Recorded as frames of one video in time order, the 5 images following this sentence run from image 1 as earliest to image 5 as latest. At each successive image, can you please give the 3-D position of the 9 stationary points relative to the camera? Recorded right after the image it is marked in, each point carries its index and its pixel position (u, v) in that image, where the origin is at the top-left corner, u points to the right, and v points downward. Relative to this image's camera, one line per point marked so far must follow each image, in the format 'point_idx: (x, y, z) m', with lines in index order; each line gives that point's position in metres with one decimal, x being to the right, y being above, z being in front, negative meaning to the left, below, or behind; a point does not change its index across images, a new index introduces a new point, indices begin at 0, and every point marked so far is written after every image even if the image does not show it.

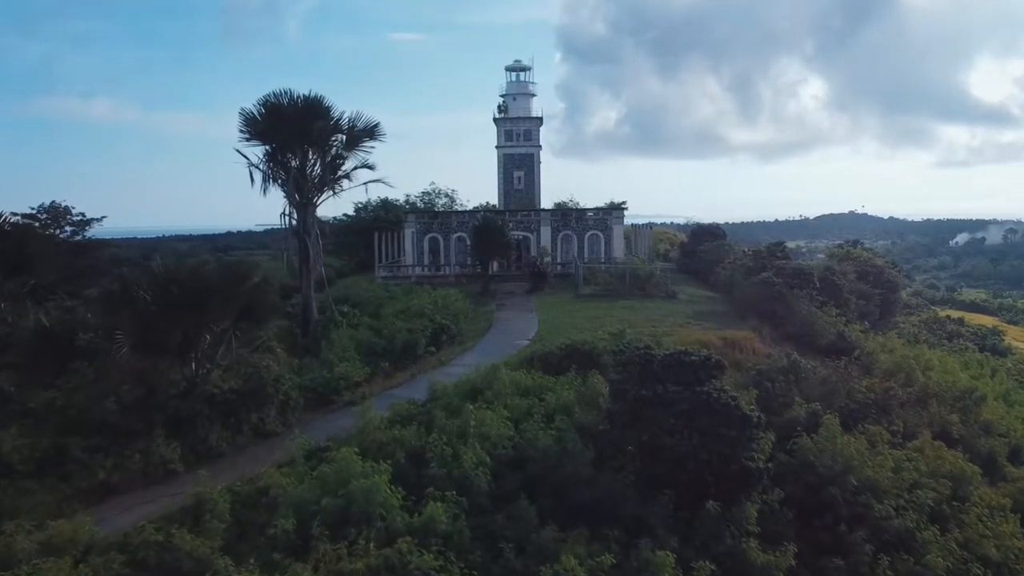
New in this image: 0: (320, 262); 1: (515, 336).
0: (-5.2, +0.6, +19.8) m
1: (+0.1, -1.3, +20.0) m
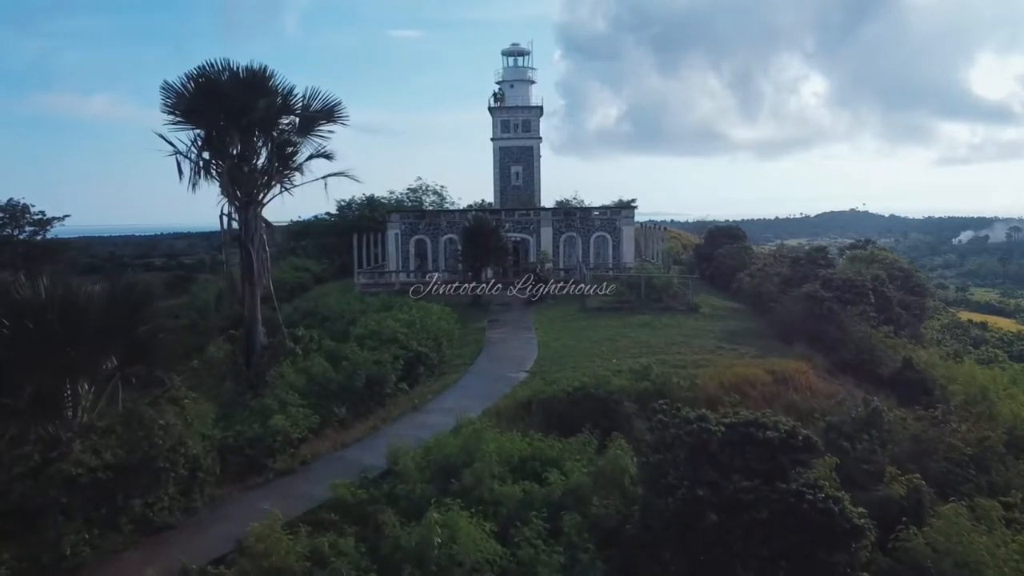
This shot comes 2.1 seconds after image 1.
0: (-5.3, +0.2, +16.0) m
1: (0.0, -1.7, +16.2) m
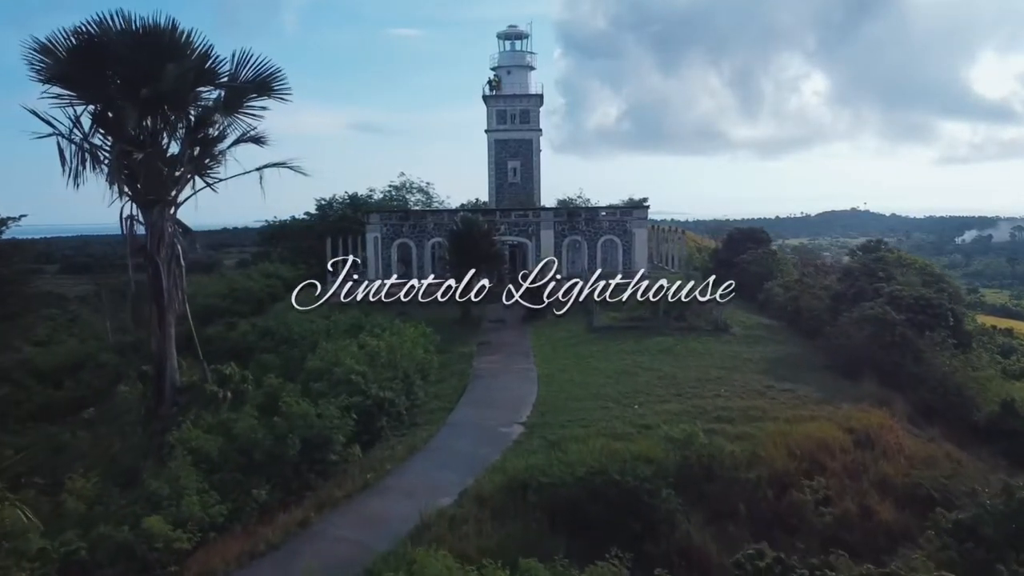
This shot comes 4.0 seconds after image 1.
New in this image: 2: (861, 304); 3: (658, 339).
0: (-5.5, -0.2, +12.3) m
1: (-0.2, -2.1, +12.5) m
2: (+7.8, -0.4, +16.5) m
3: (+3.6, -1.3, +18.3) m
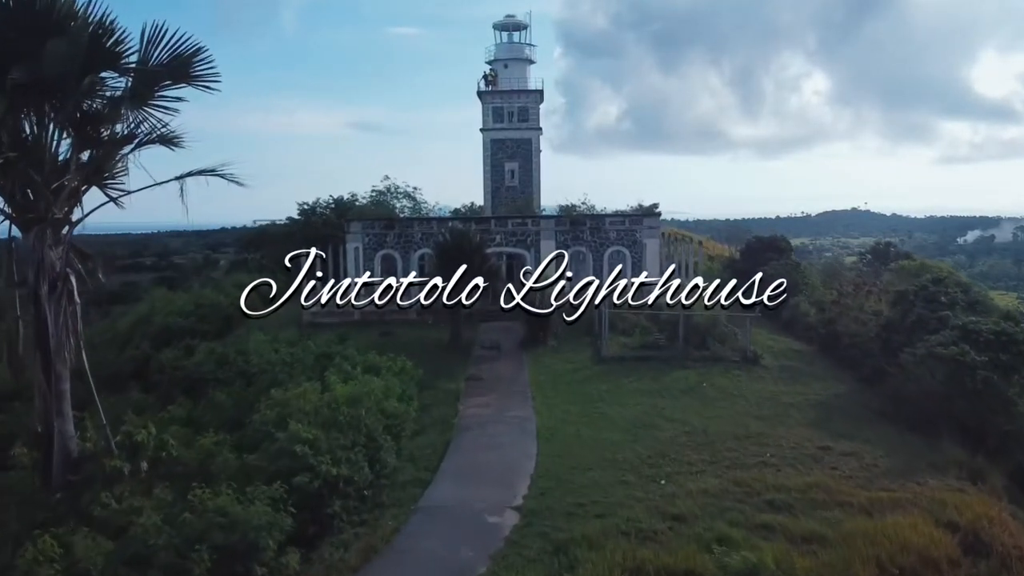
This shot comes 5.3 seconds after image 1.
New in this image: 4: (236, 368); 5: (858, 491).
0: (-5.6, -0.7, +9.6) m
1: (-0.3, -2.7, +9.8) m
2: (+7.7, -0.9, +13.8) m
3: (+3.5, -1.8, +15.5) m
4: (-6.2, -1.8, +16.4) m
5: (+4.3, -2.5, +9.2) m
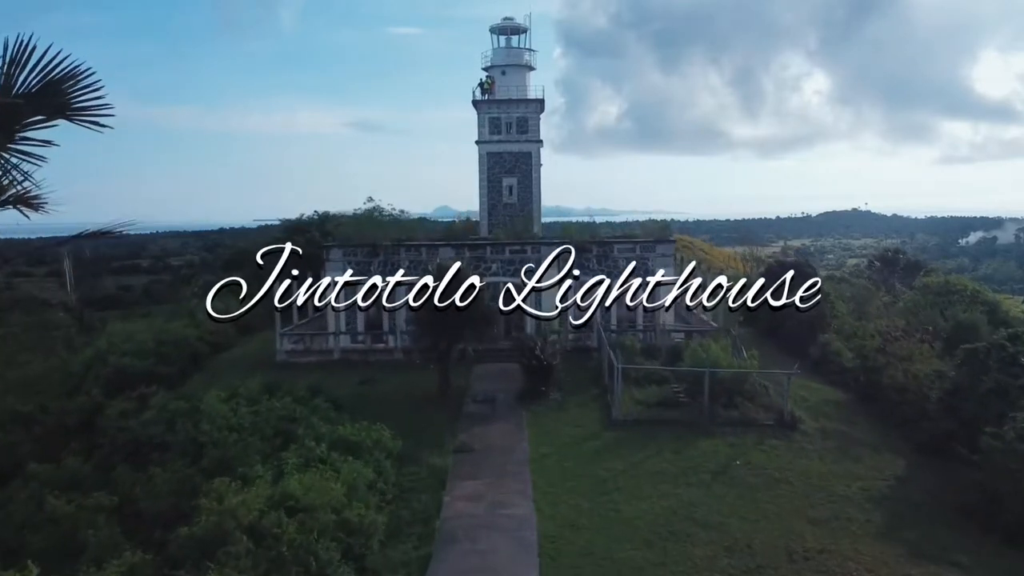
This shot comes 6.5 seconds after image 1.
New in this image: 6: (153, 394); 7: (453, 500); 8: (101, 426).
0: (-5.6, -1.7, +7.1) m
1: (-0.4, -3.7, +7.4) m
2: (+7.7, -1.9, +11.4) m
3: (+3.4, -2.8, +13.1) m
4: (-6.2, -2.8, +14.0) m
5: (+4.3, -3.5, +6.8) m
6: (-8.7, -2.6, +17.8) m
7: (-0.9, -3.2, +11.2) m
8: (-9.2, -3.1, +16.4) m
